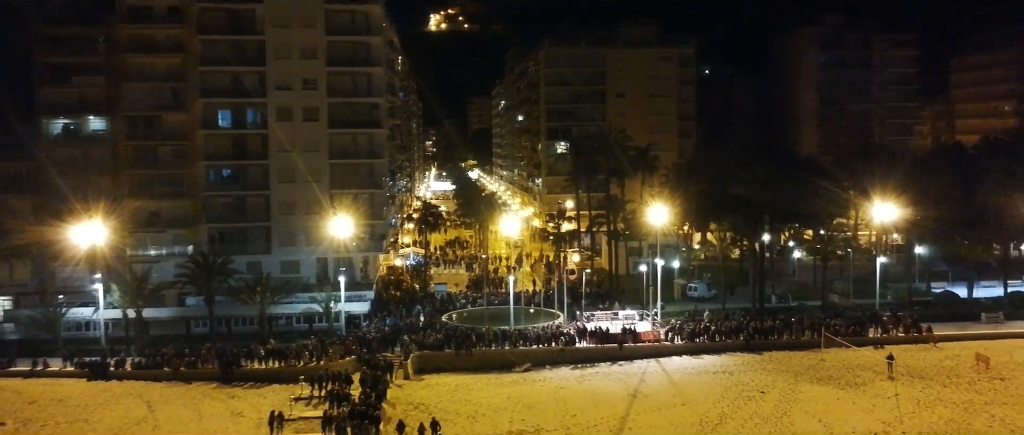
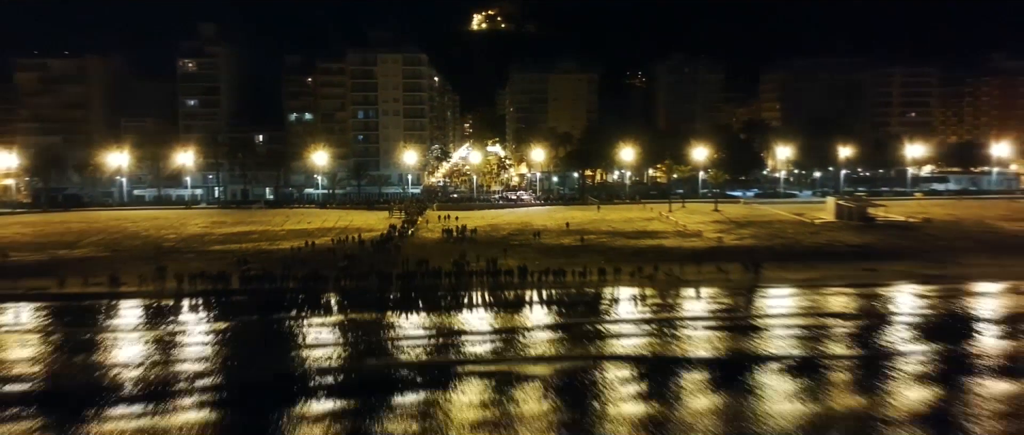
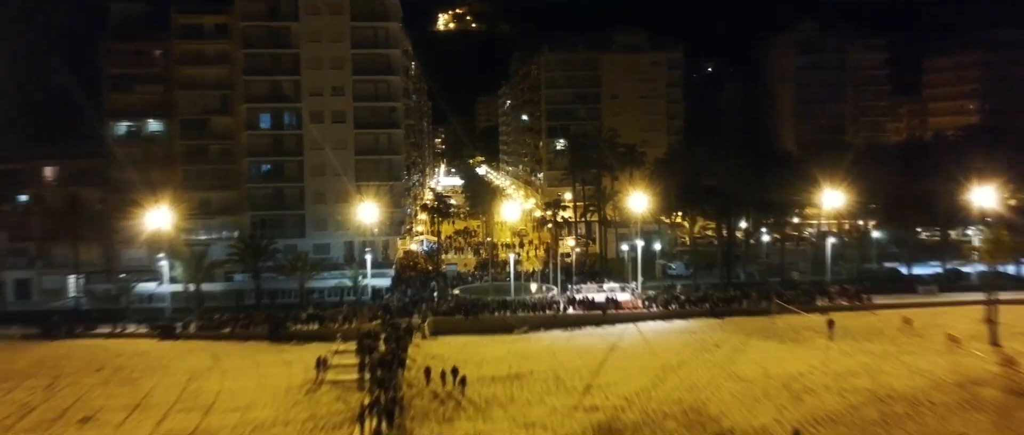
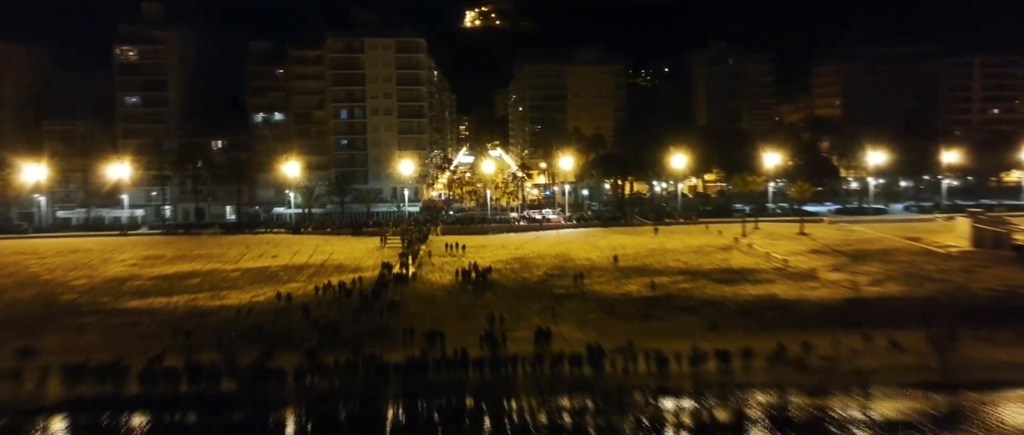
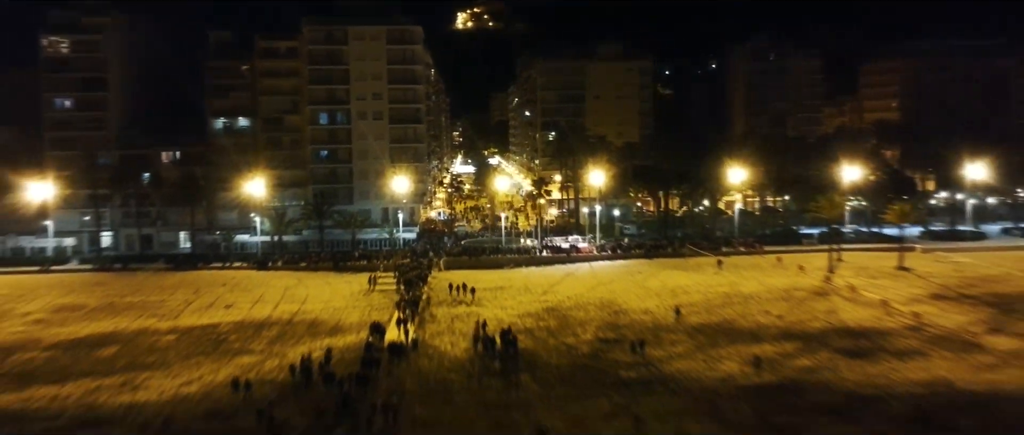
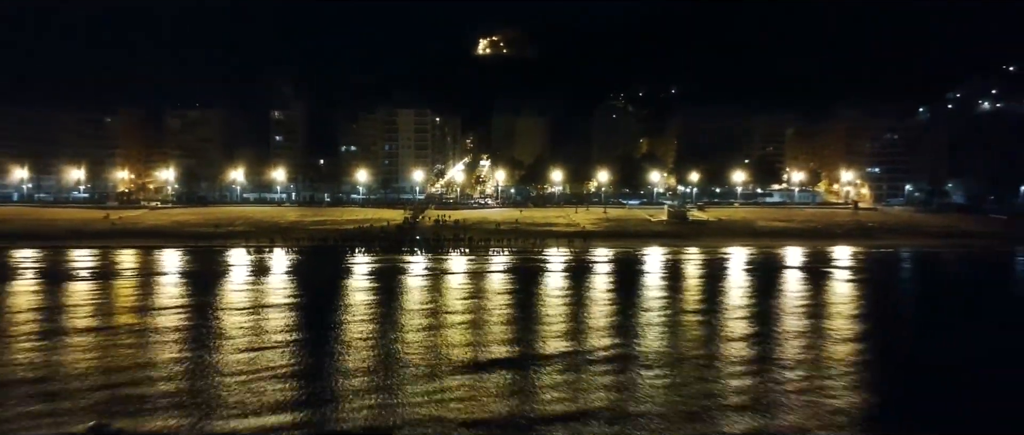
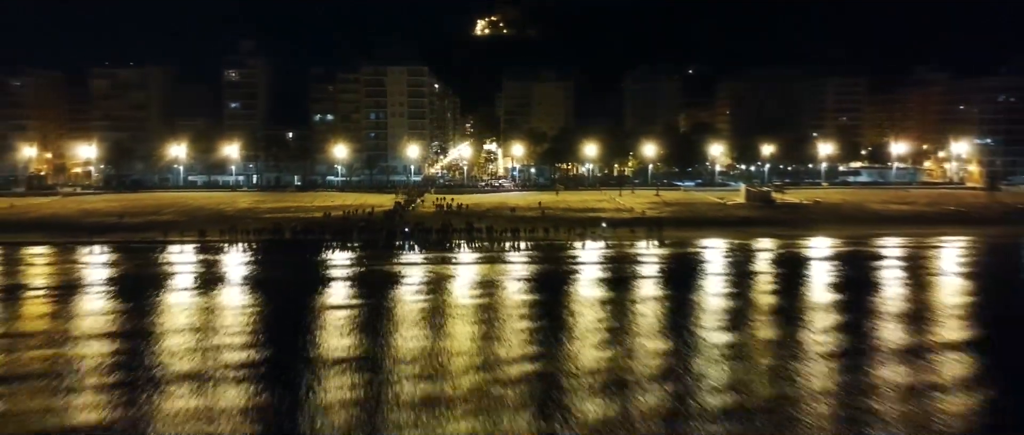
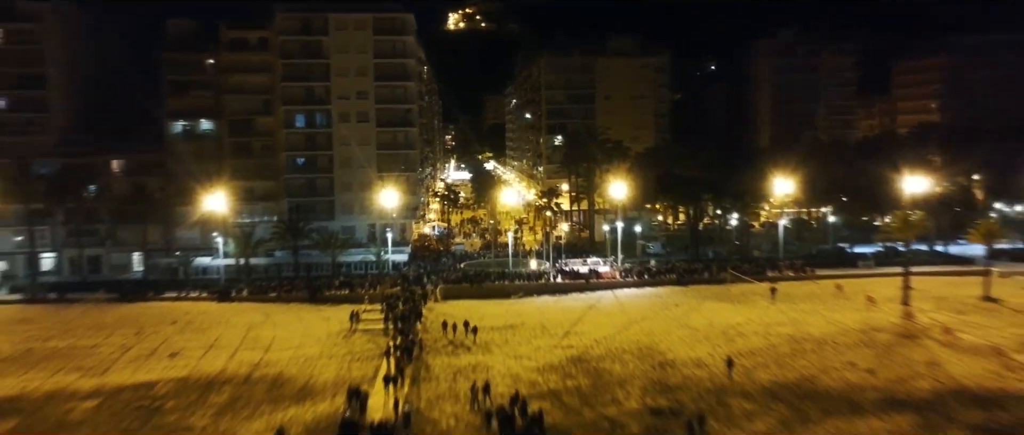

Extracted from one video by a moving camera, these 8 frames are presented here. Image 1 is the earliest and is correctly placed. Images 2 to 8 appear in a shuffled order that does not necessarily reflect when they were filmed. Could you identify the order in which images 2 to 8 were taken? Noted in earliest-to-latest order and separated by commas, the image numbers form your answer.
3, 8, 5, 4, 2, 7, 6
